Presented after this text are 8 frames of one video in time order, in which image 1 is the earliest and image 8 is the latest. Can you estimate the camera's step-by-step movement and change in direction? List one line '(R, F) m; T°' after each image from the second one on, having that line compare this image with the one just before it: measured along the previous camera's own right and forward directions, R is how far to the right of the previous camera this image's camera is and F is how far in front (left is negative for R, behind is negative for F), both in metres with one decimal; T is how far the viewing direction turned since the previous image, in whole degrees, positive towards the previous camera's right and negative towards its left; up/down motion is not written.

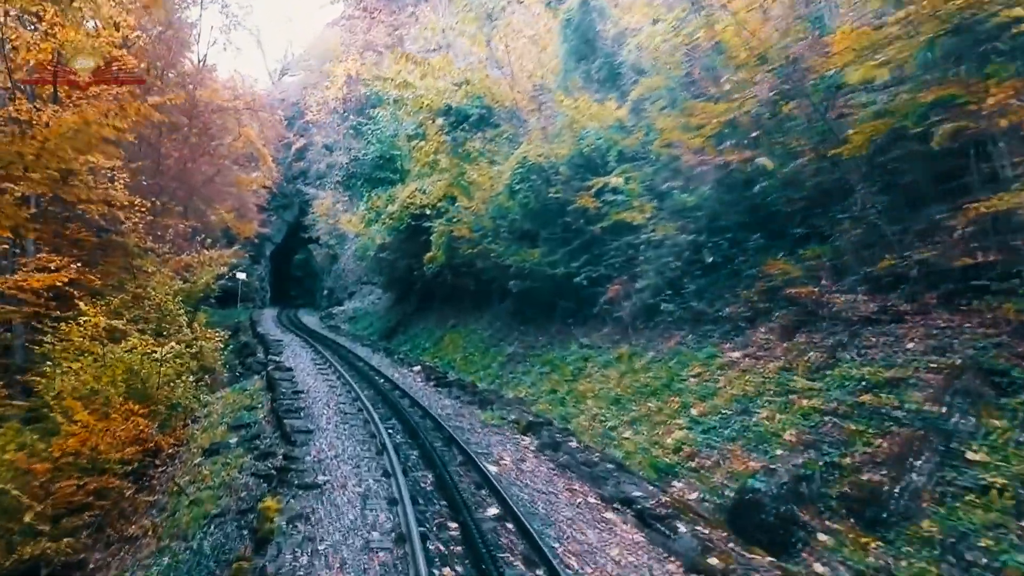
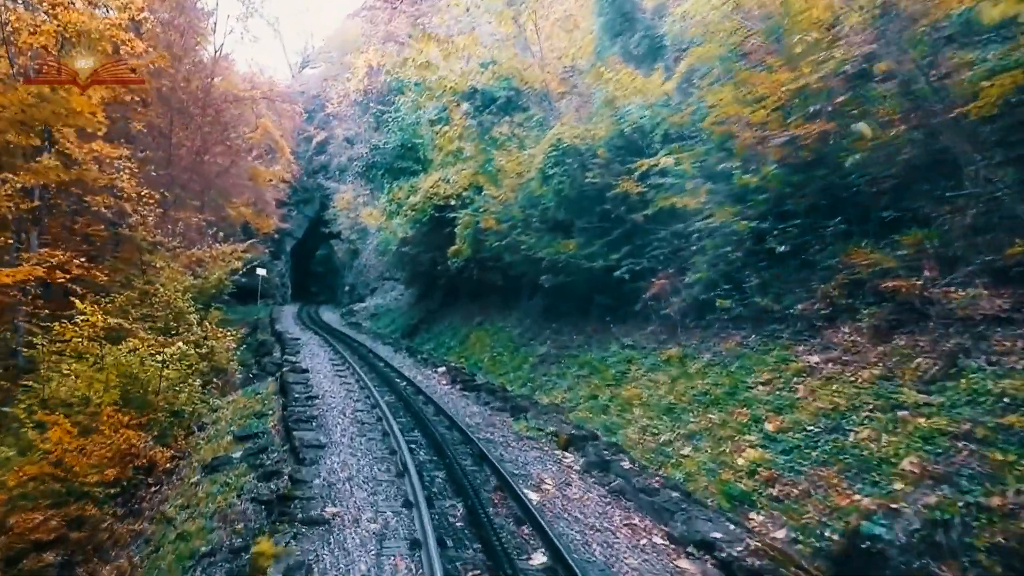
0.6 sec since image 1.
(-0.2, +1.3) m; -2°
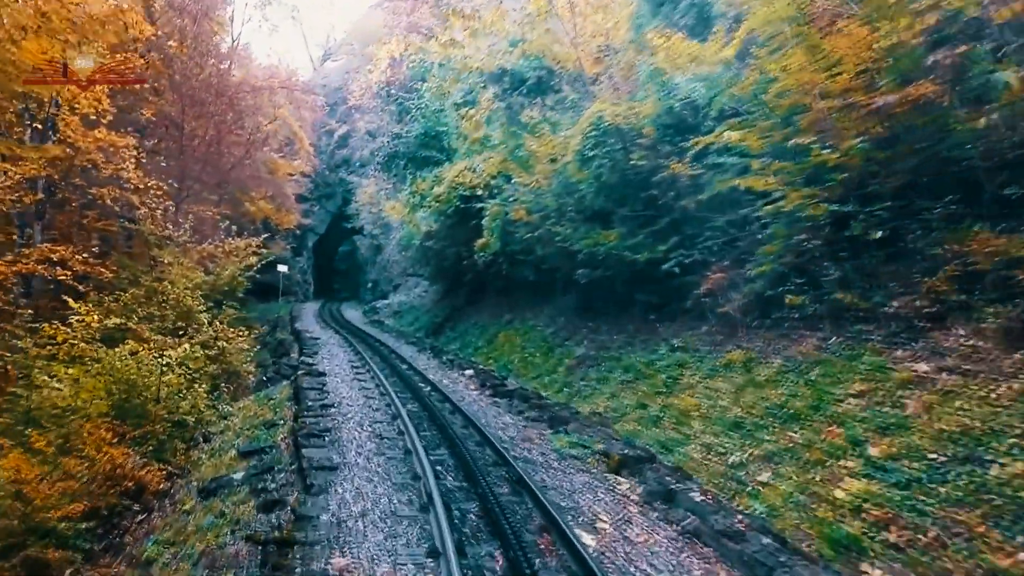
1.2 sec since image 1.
(-0.2, +1.3) m; -2°
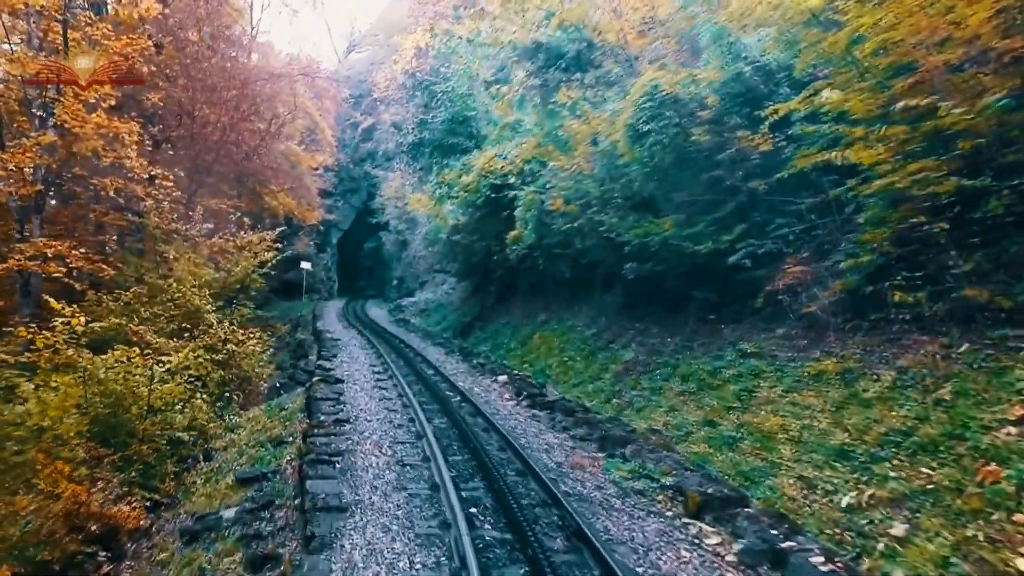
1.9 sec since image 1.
(-0.2, +1.6) m; -2°
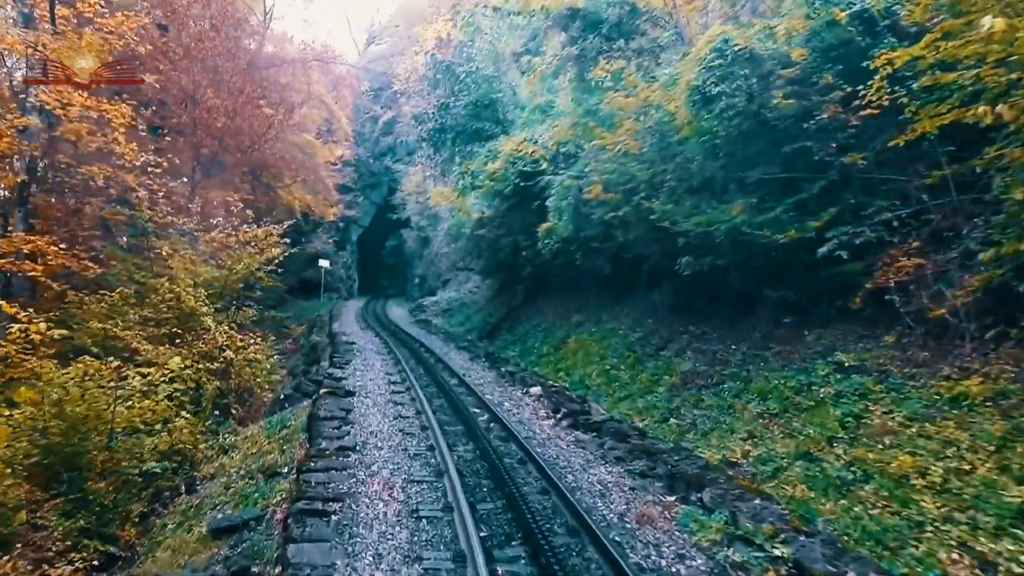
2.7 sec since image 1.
(-0.2, +1.8) m; -2°
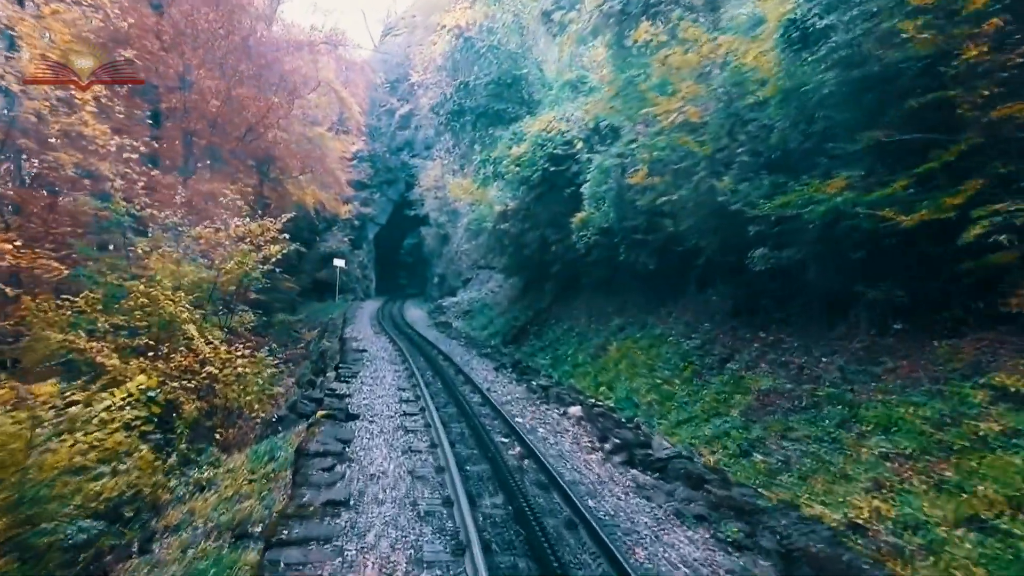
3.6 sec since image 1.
(-0.1, +2.0) m; -1°
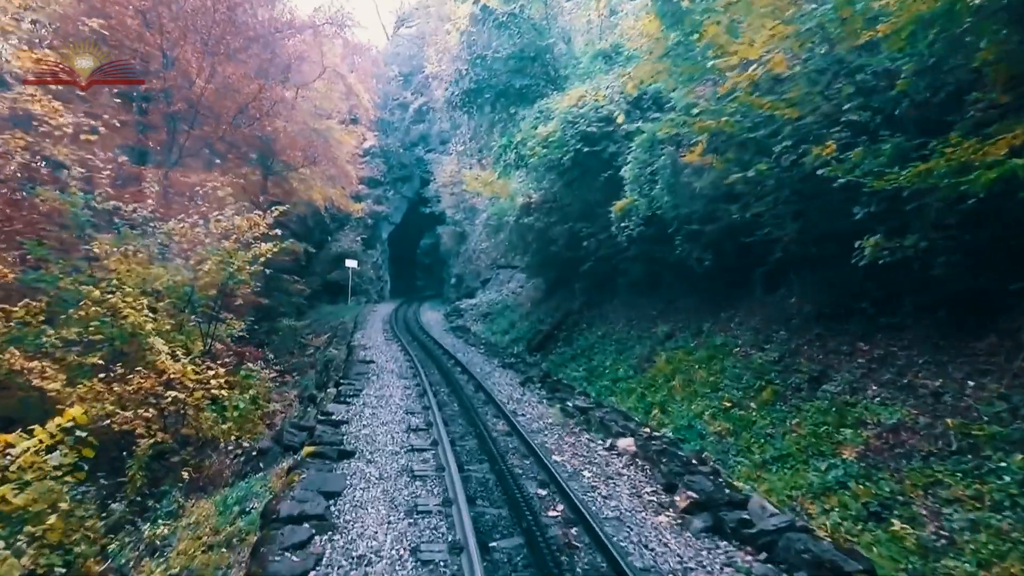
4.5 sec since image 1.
(-0.1, +2.1) m; -1°
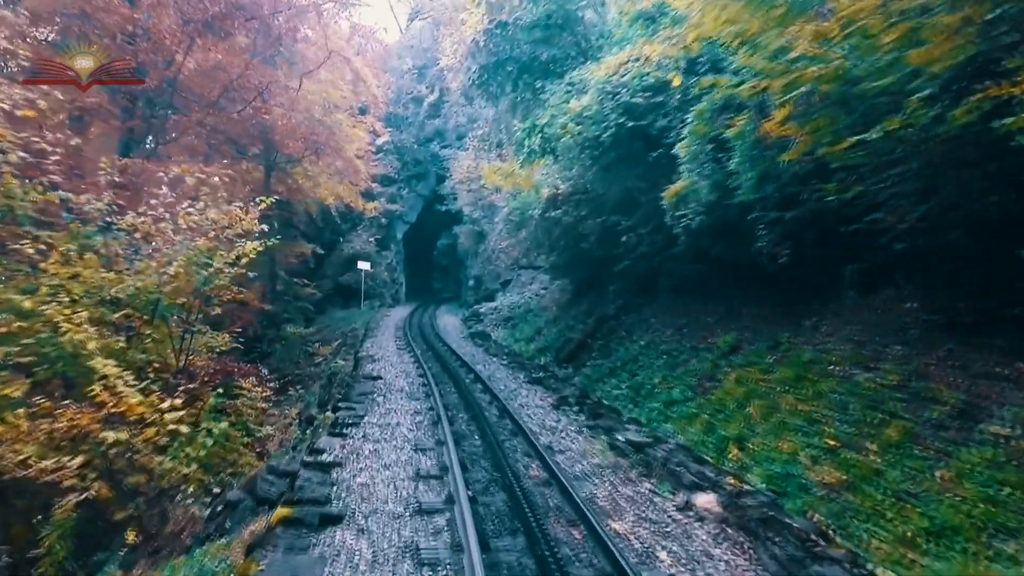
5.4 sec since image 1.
(-0.1, +2.1) m; -1°
